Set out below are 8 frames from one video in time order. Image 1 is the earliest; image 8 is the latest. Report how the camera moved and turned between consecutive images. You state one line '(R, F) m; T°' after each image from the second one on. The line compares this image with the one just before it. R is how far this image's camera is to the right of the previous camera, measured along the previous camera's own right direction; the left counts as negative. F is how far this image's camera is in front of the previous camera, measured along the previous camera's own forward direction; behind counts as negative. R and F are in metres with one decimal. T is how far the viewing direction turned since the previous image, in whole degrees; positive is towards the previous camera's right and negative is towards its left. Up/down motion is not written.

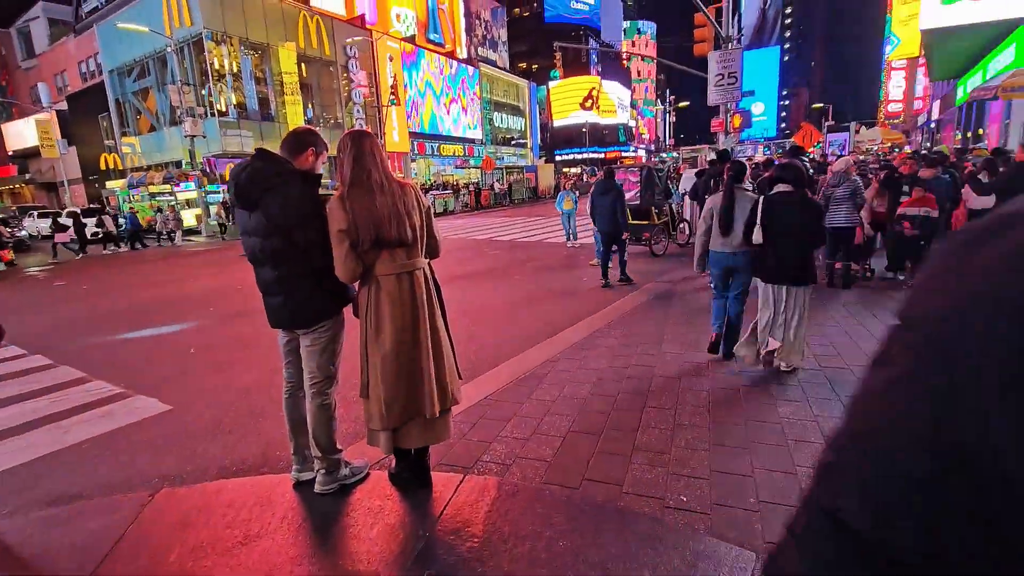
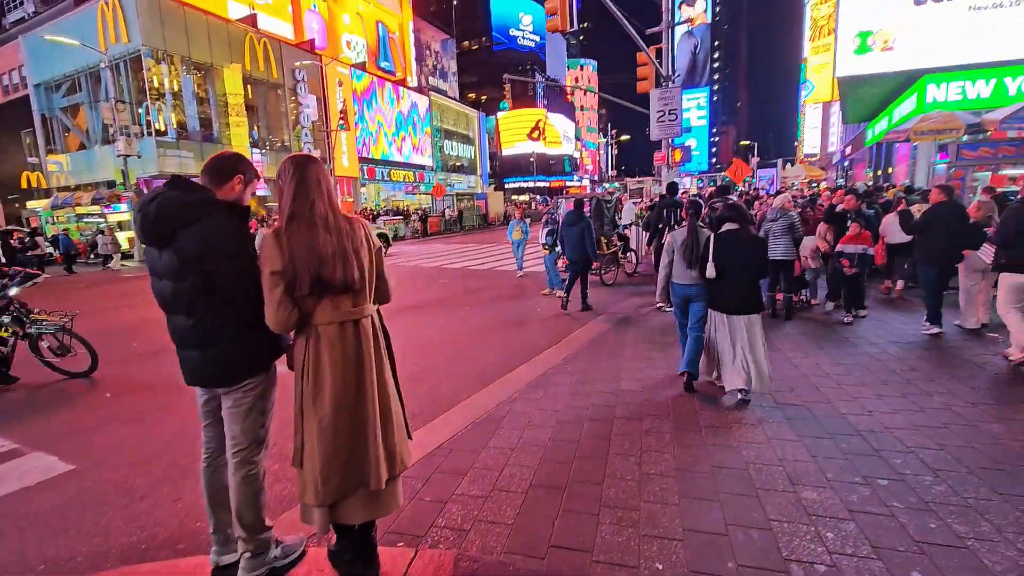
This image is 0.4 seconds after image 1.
(0.0, +0.2) m; +5°
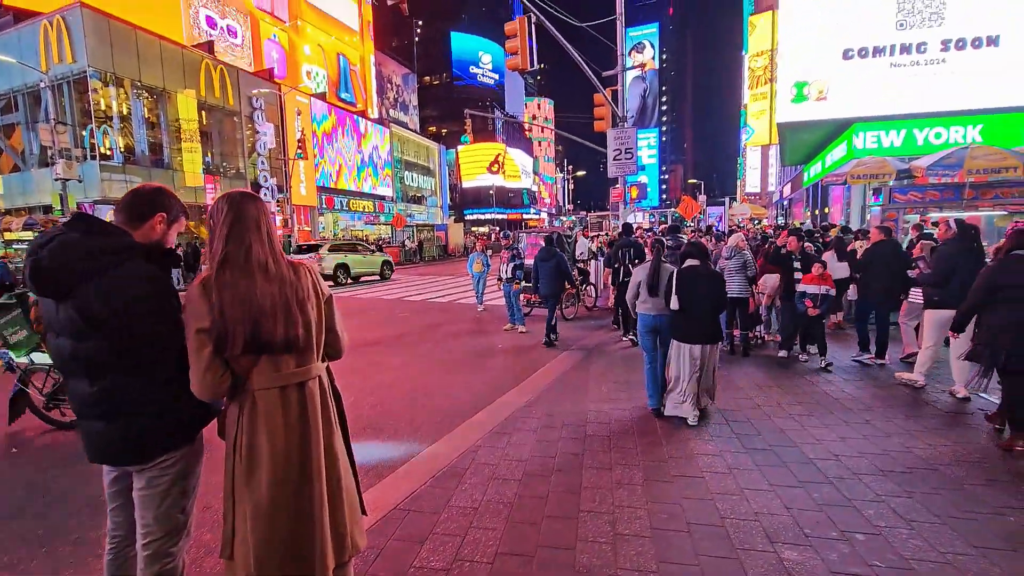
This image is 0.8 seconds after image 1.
(0.0, +0.2) m; +4°
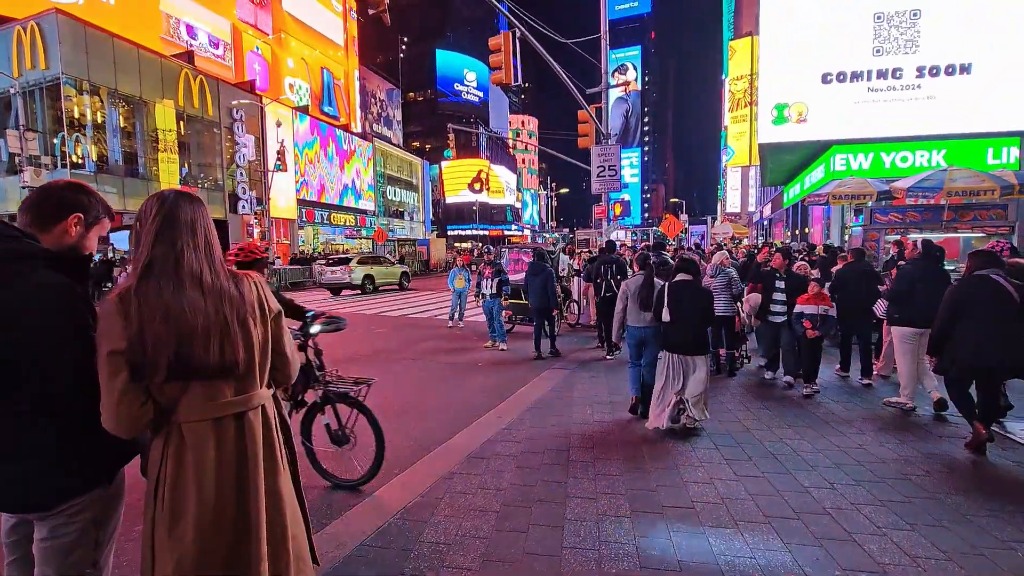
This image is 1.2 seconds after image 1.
(0.0, +0.2) m; +2°
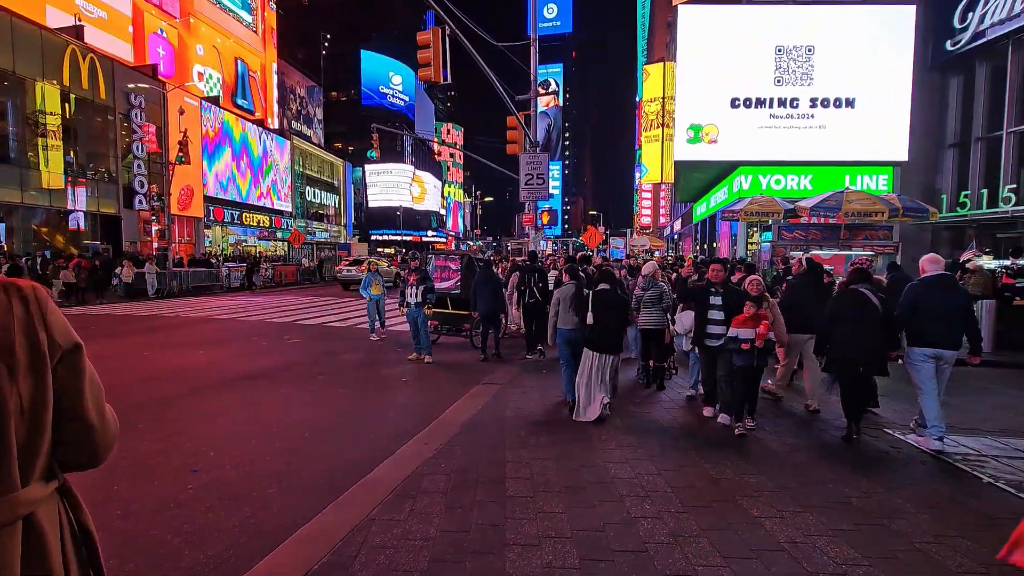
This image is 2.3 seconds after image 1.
(-0.1, +0.5) m; +8°
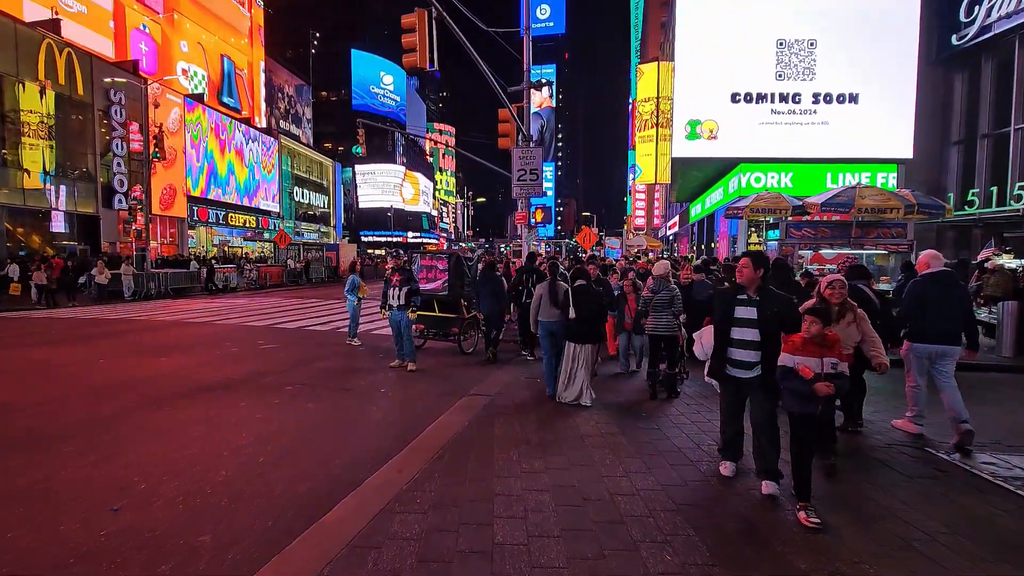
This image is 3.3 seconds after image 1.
(0.0, +0.9) m; +1°
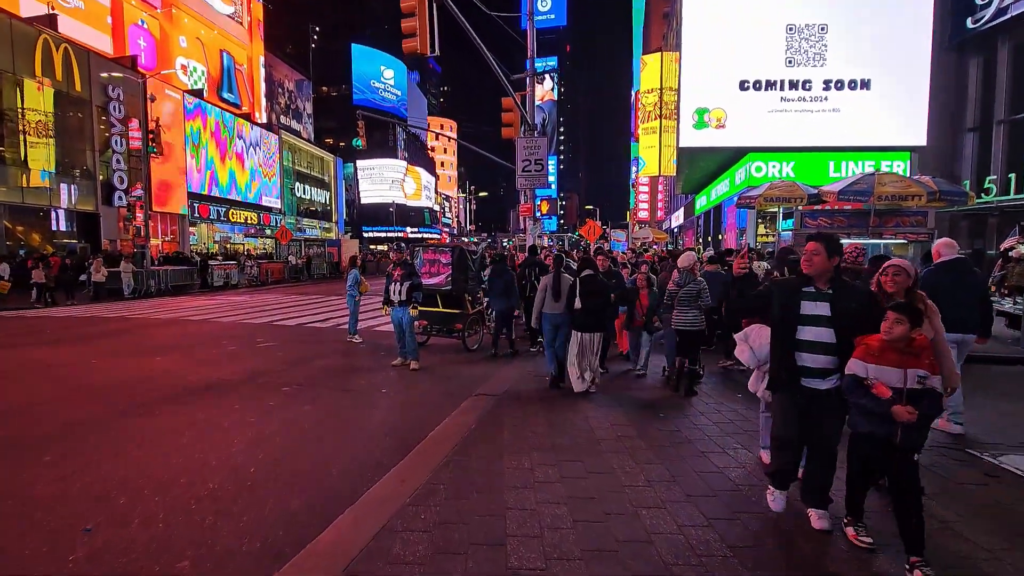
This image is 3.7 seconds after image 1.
(-0.1, +0.5) m; 0°
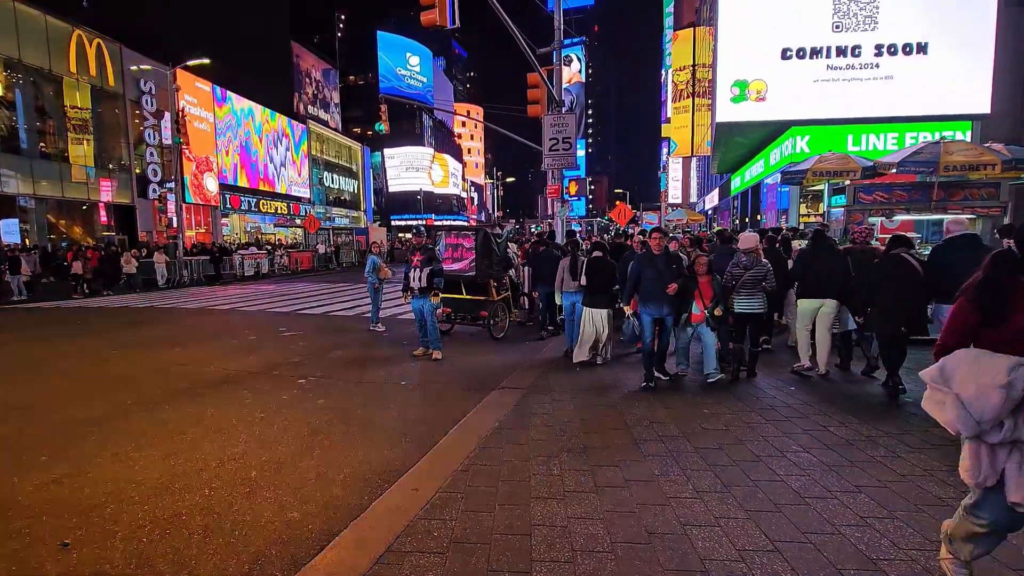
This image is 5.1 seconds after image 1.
(0.0, +0.6) m; -3°
